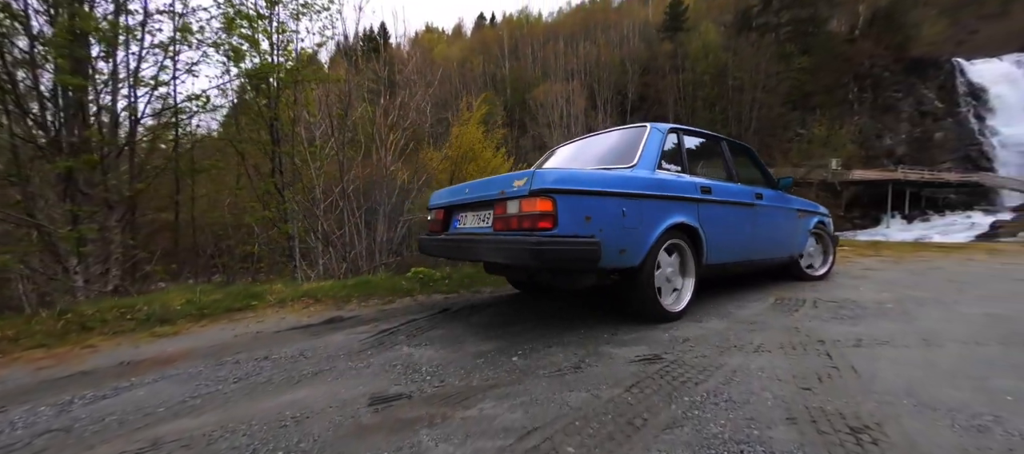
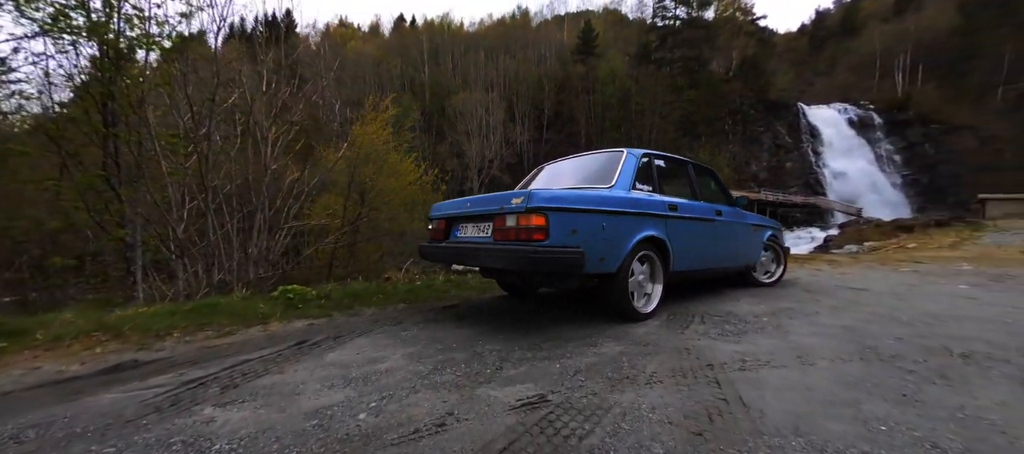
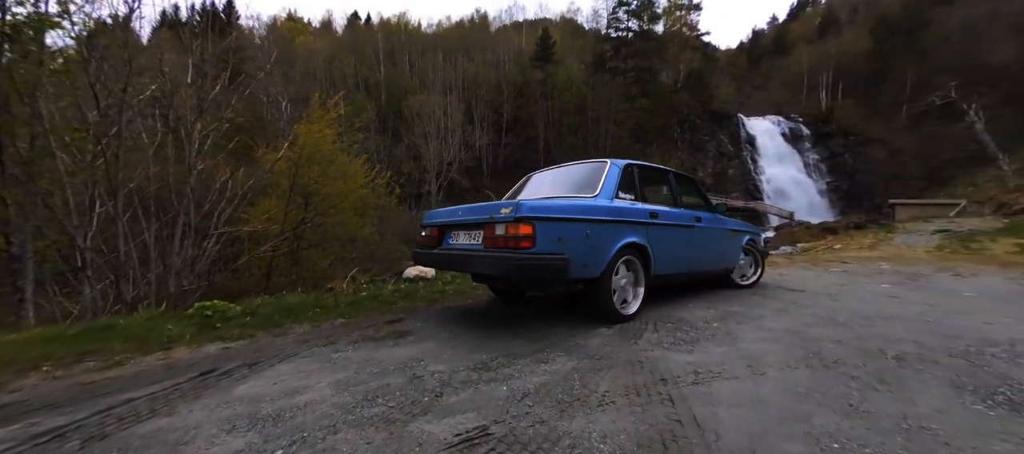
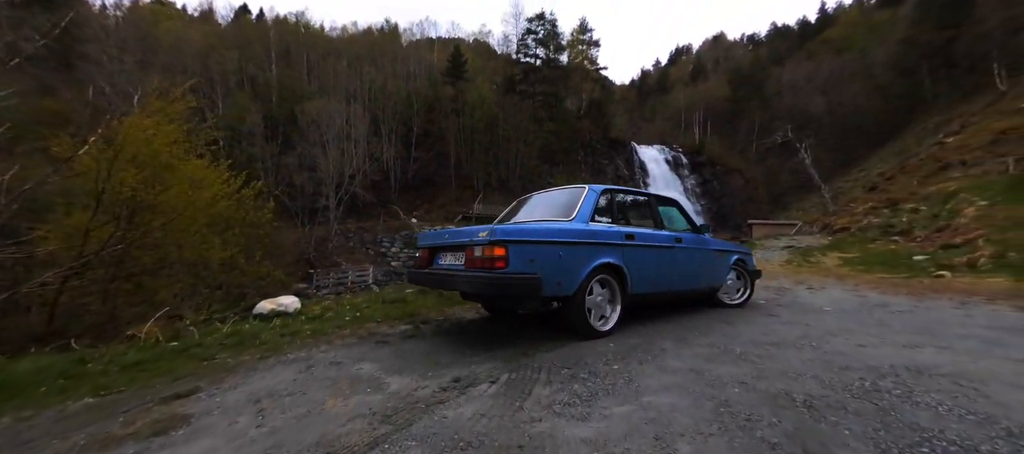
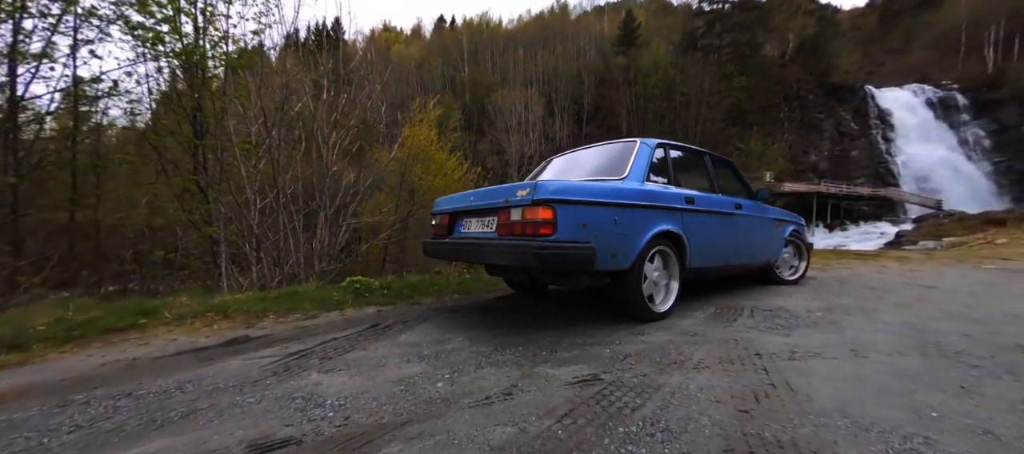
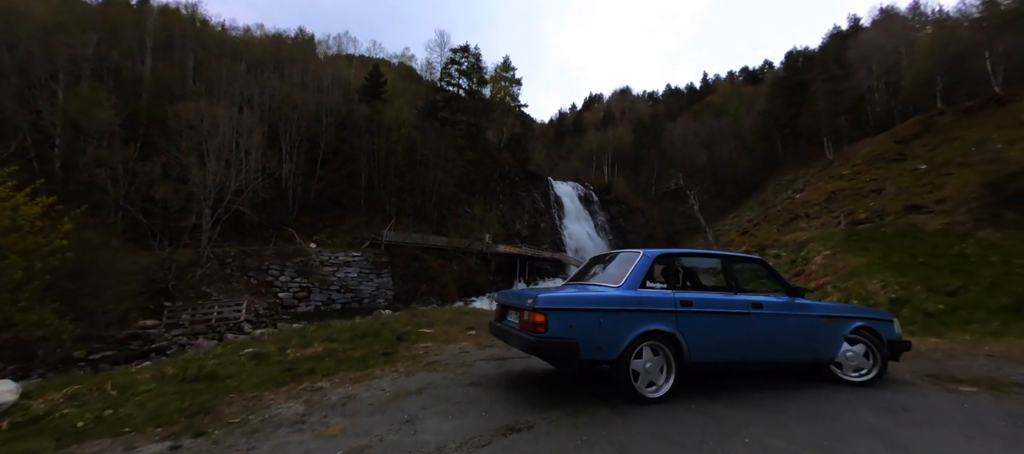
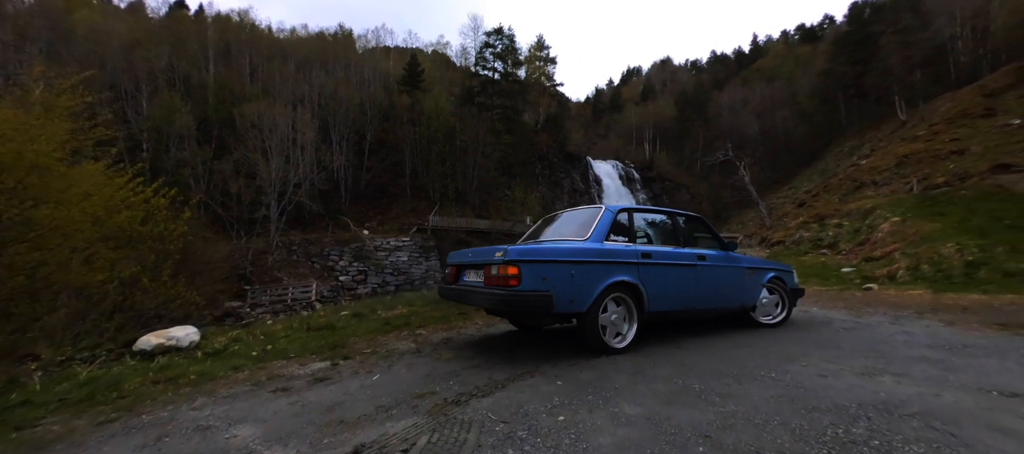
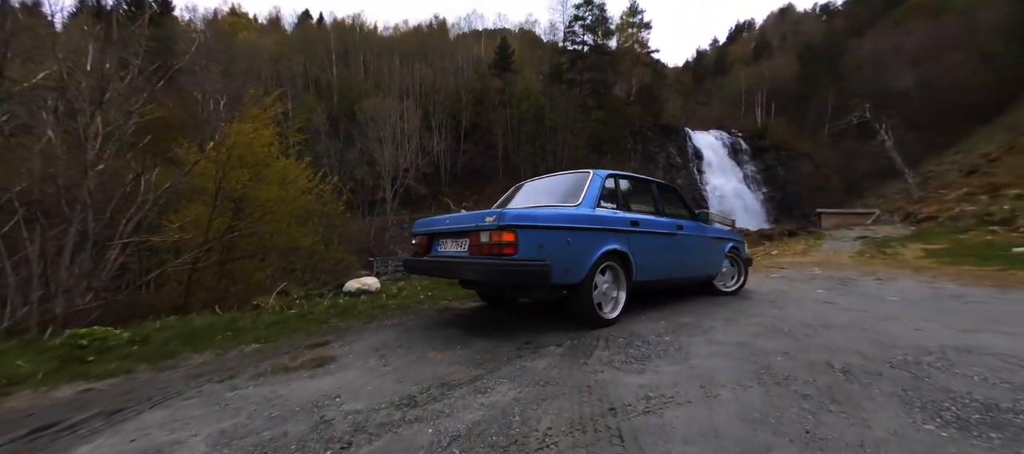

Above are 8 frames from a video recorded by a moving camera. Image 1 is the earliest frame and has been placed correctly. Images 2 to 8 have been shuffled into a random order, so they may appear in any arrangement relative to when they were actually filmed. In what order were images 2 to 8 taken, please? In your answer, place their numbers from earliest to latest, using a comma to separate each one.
5, 2, 3, 8, 4, 7, 6
